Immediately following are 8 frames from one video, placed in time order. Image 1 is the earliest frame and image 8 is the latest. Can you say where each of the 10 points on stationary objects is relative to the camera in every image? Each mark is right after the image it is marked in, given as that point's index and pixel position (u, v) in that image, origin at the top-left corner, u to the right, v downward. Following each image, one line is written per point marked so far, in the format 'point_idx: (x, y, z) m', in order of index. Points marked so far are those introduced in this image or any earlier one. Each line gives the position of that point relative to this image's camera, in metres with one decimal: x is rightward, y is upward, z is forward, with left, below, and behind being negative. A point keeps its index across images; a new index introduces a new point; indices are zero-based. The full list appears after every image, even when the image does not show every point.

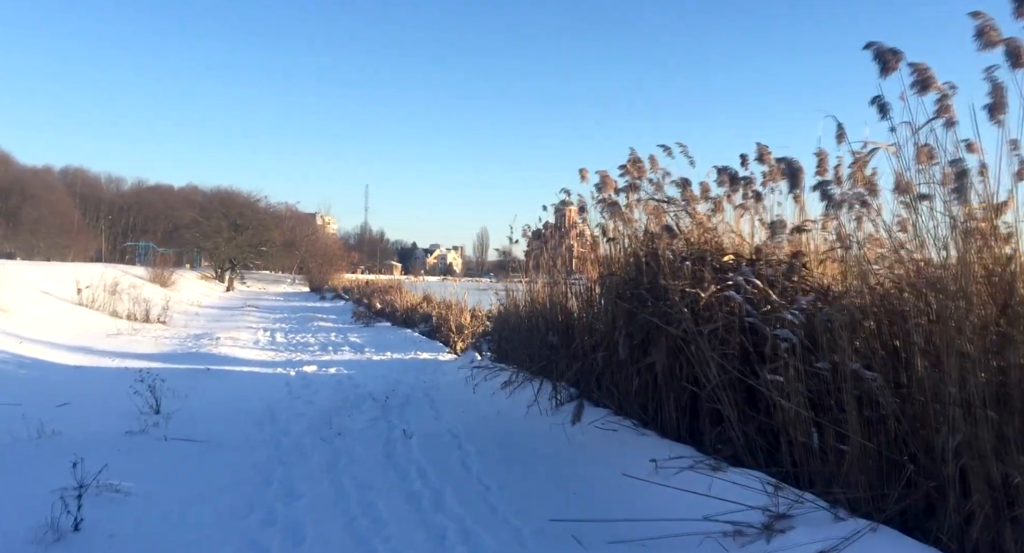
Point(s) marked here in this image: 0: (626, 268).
0: (+1.0, +0.1, +5.1) m
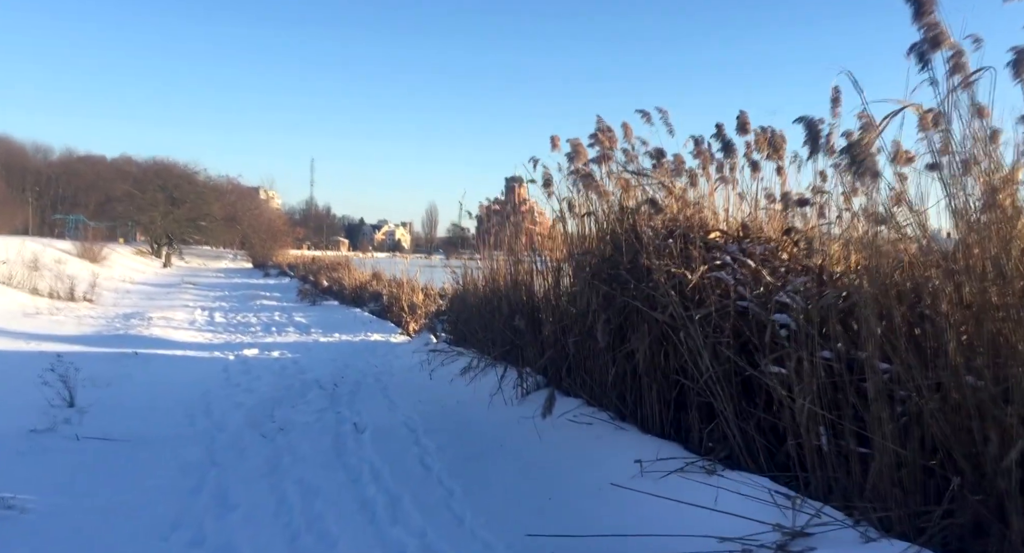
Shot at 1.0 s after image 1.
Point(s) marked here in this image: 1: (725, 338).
0: (+0.7, +0.2, +4.7) m
1: (+1.2, -0.3, +3.3) m
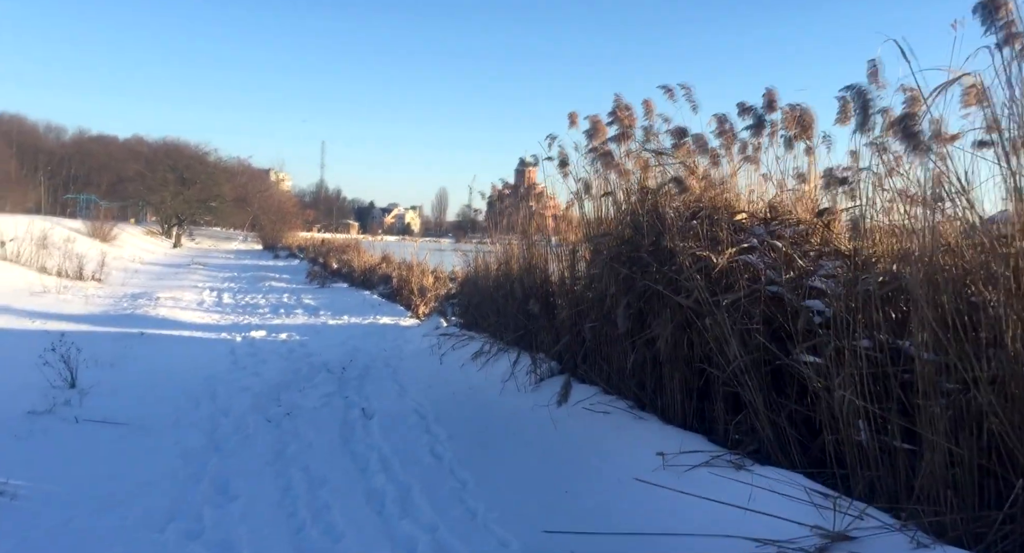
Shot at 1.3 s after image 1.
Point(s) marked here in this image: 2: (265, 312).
0: (+0.8, +0.4, +4.5) m
1: (+1.2, -0.2, +3.1) m
2: (-4.5, -0.6, +10.9) m
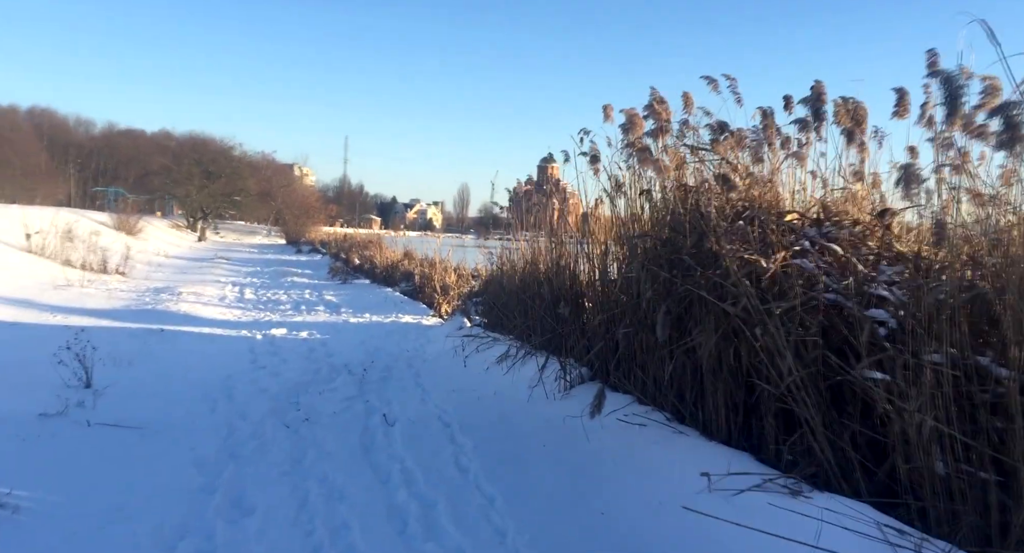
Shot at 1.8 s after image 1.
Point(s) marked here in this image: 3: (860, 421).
0: (+1.0, +0.3, +4.2) m
1: (+1.4, -0.3, +2.8) m
2: (-4.1, -0.6, +10.9) m
3: (+1.5, -0.6, +2.6) m
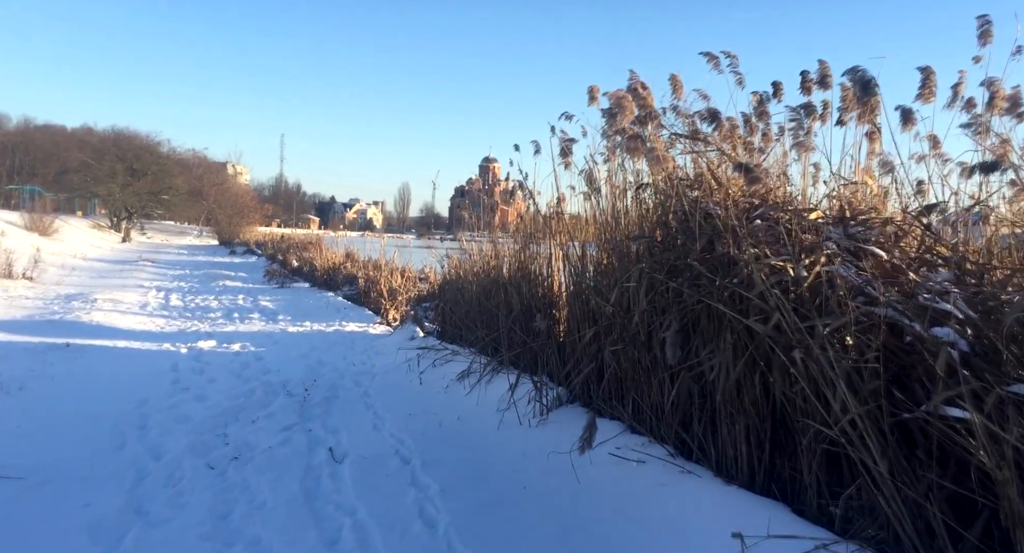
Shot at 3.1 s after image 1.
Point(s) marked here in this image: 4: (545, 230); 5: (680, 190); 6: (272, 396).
0: (+0.8, +0.3, +3.7) m
1: (+1.4, -0.3, +2.3) m
2: (-4.8, -0.7, +9.8) m
3: (+1.5, -0.7, +2.1) m
4: (+0.3, +0.4, +5.2) m
5: (+1.0, +0.5, +3.5) m
6: (-2.1, -1.0, +5.3) m
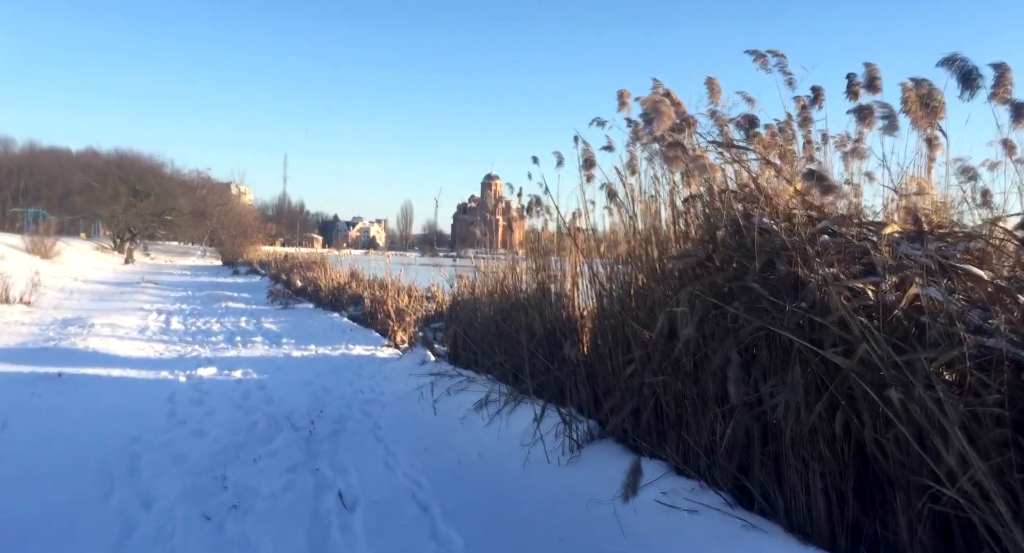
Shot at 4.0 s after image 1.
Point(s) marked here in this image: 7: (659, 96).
0: (+1.0, +0.2, +3.3) m
1: (+1.5, -0.4, +1.9) m
2: (-4.6, -1.0, +9.4) m
3: (+1.7, -0.8, +1.8) m
4: (+0.5, +0.2, +4.8) m
5: (+1.2, +0.4, +3.2) m
6: (-1.9, -1.2, +4.9) m
7: (+0.8, +1.0, +3.4) m
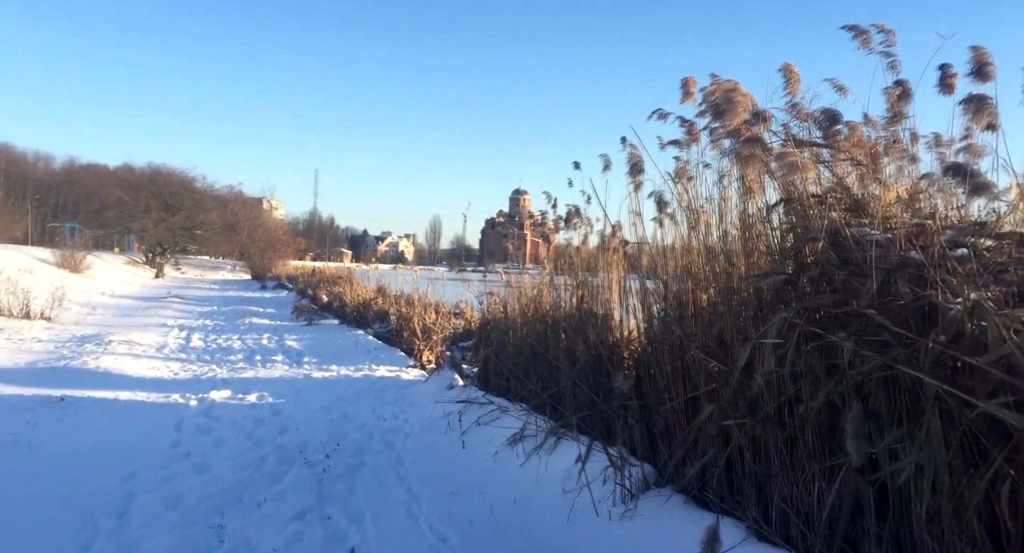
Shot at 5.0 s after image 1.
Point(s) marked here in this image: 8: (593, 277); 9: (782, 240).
0: (+1.2, +0.1, +2.7) m
1: (+1.7, -0.5, +1.3) m
2: (-4.1, -1.2, +9.1) m
3: (+1.8, -0.8, +1.1) m
4: (+0.7, +0.1, +4.3) m
5: (+1.4, +0.3, +2.6) m
6: (-1.7, -1.4, +4.4) m
7: (+1.0, +0.9, +2.9) m
8: (+0.6, 0.0, +4.5) m
9: (+1.2, +0.2, +2.8) m
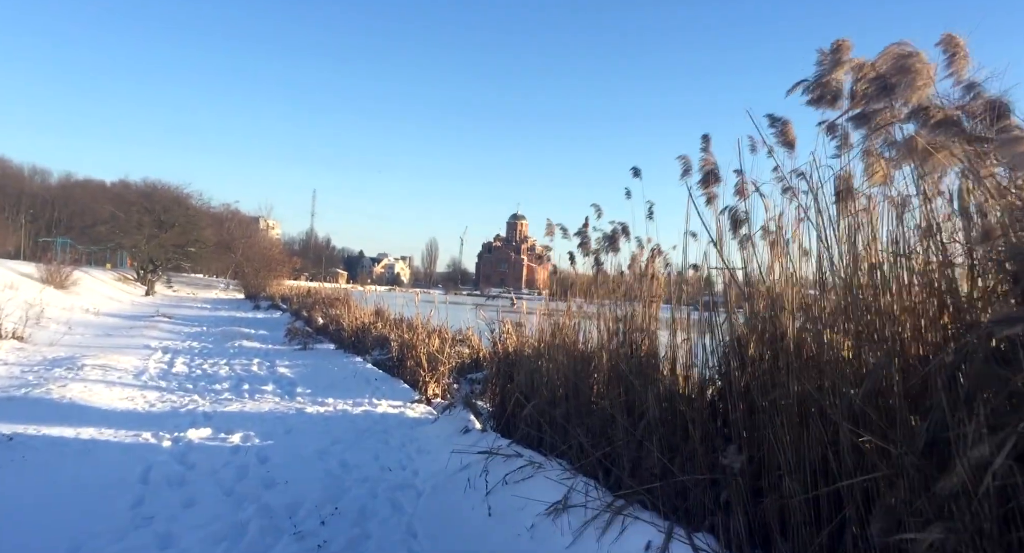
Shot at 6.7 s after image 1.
0: (+1.5, -0.1, +1.9) m
1: (+1.9, -0.6, +0.5) m
2: (-3.9, -1.5, +8.2) m
3: (+2.1, -0.9, +0.3) m
4: (+1.0, -0.1, +3.5) m
5: (+1.6, +0.2, +1.8) m
6: (-1.4, -1.5, +3.6) m
7: (+1.3, +0.8, +2.1) m
8: (+0.8, -0.2, +3.7) m
9: (+1.5, 0.0, +2.0) m
